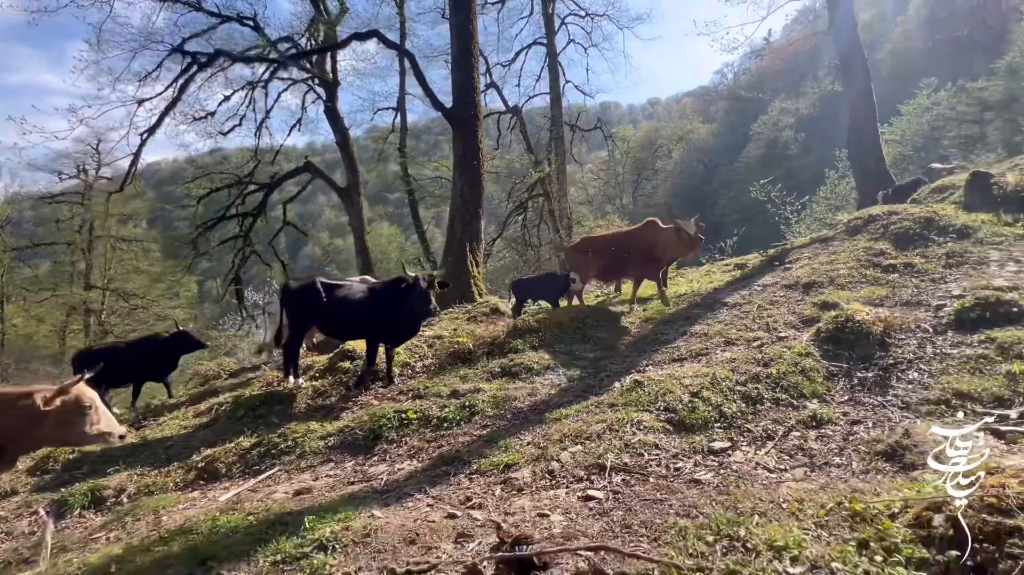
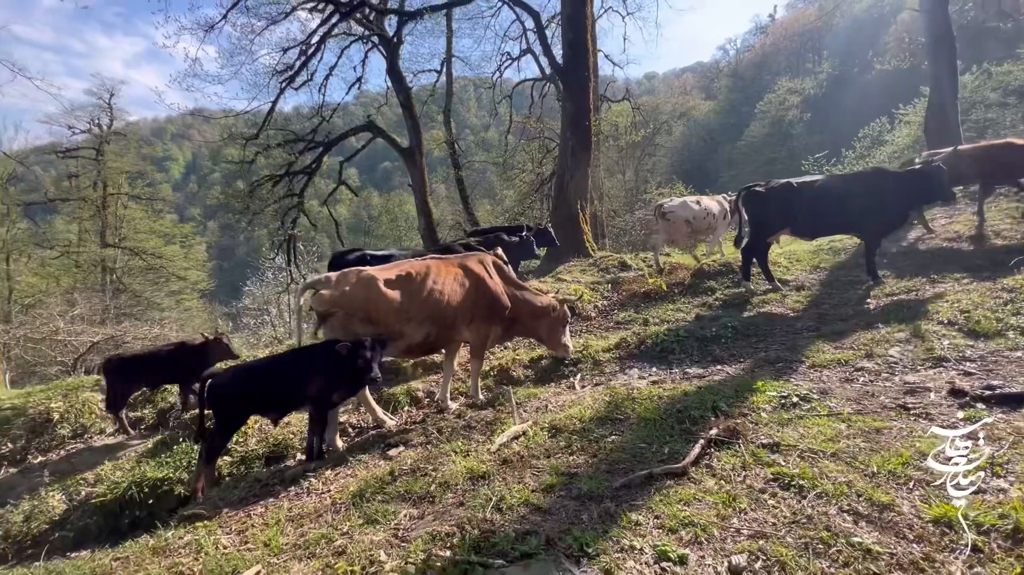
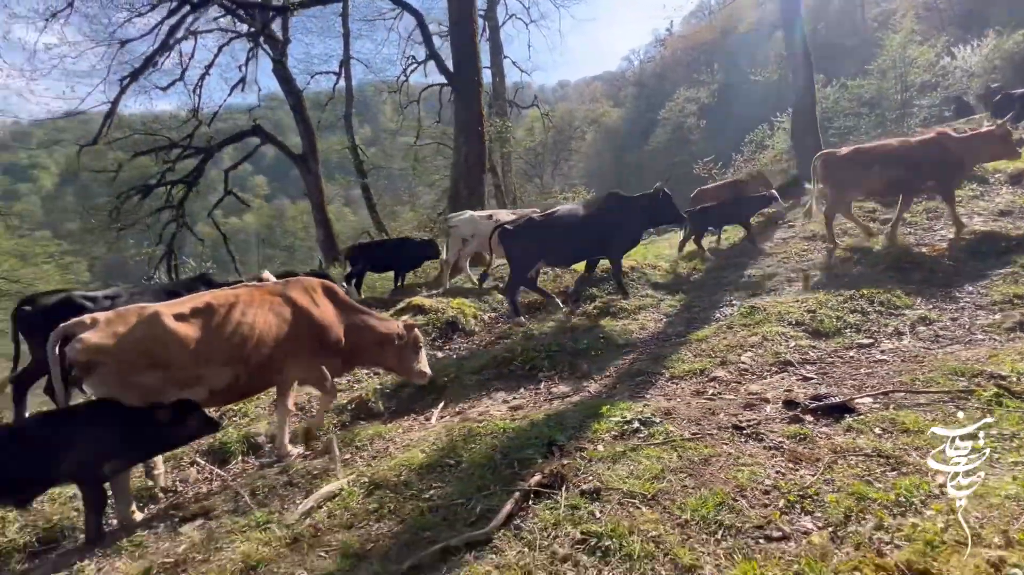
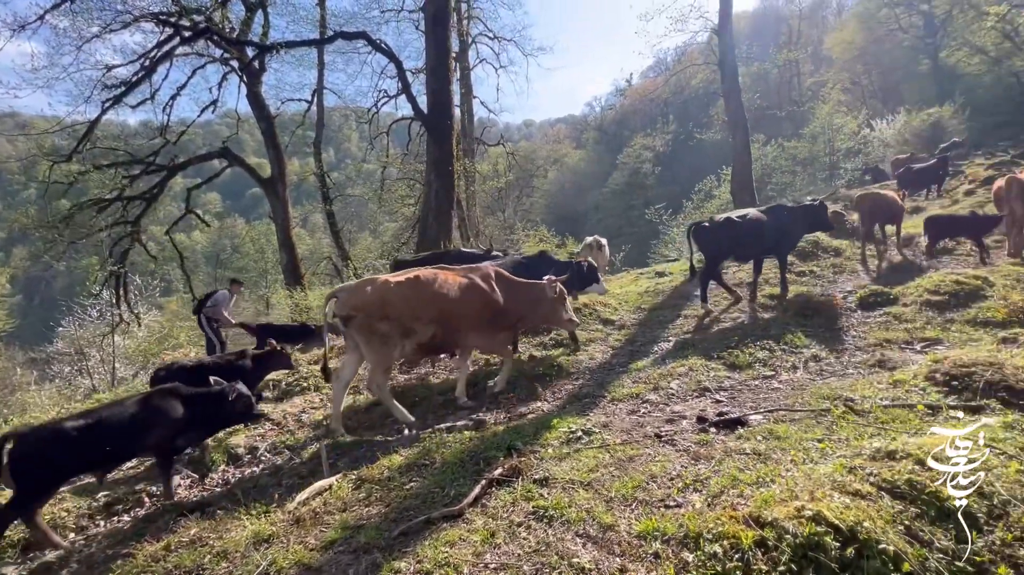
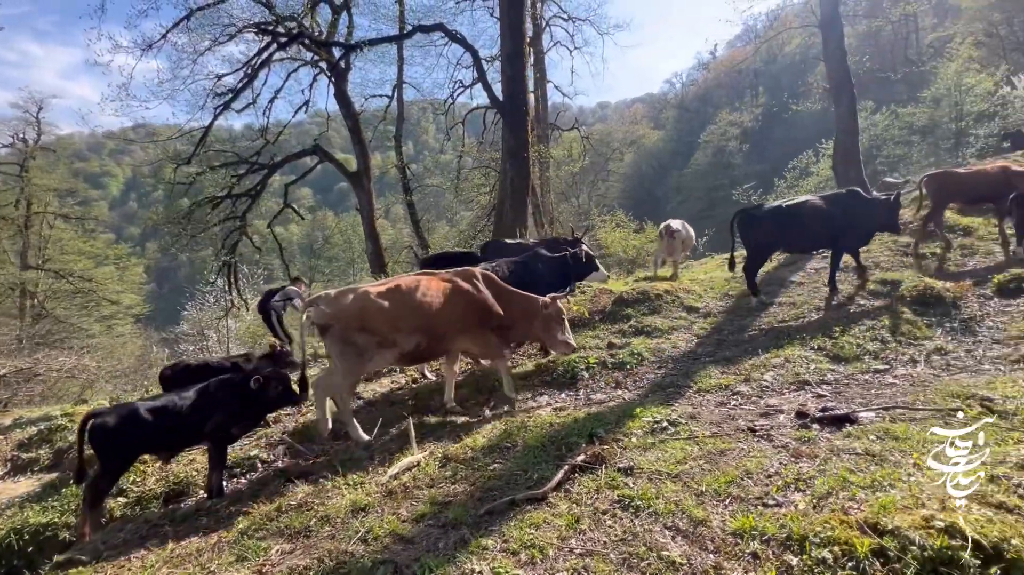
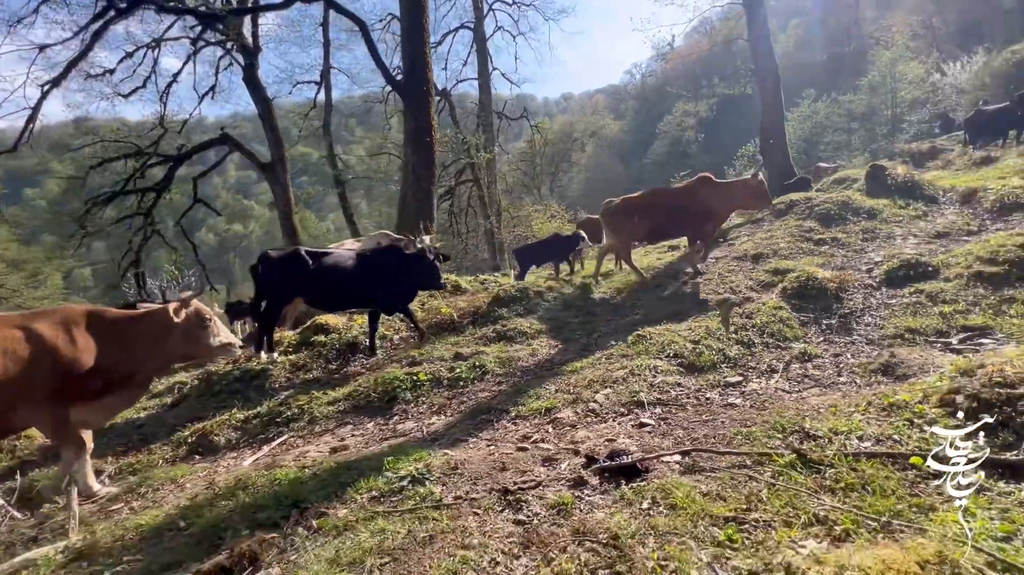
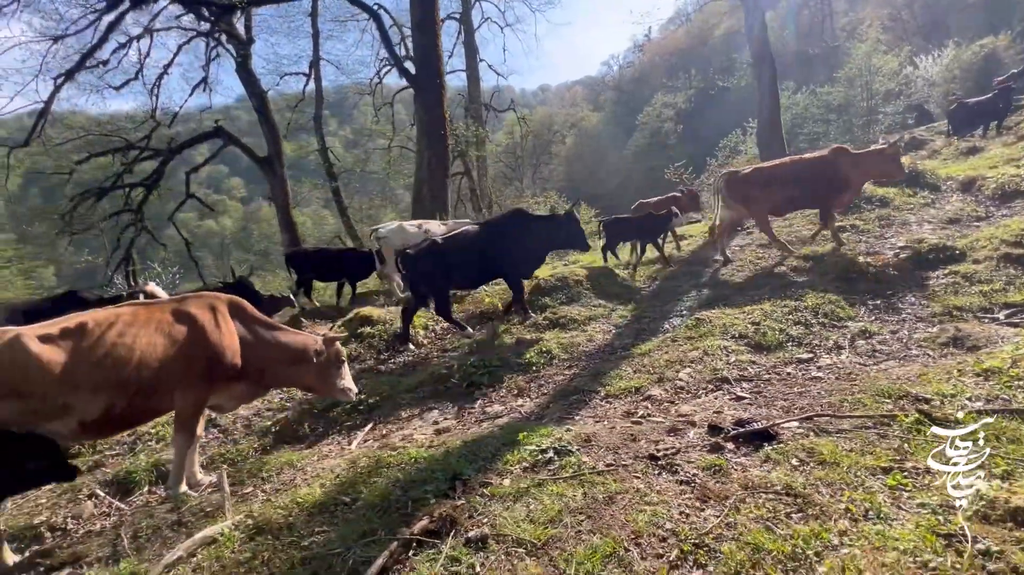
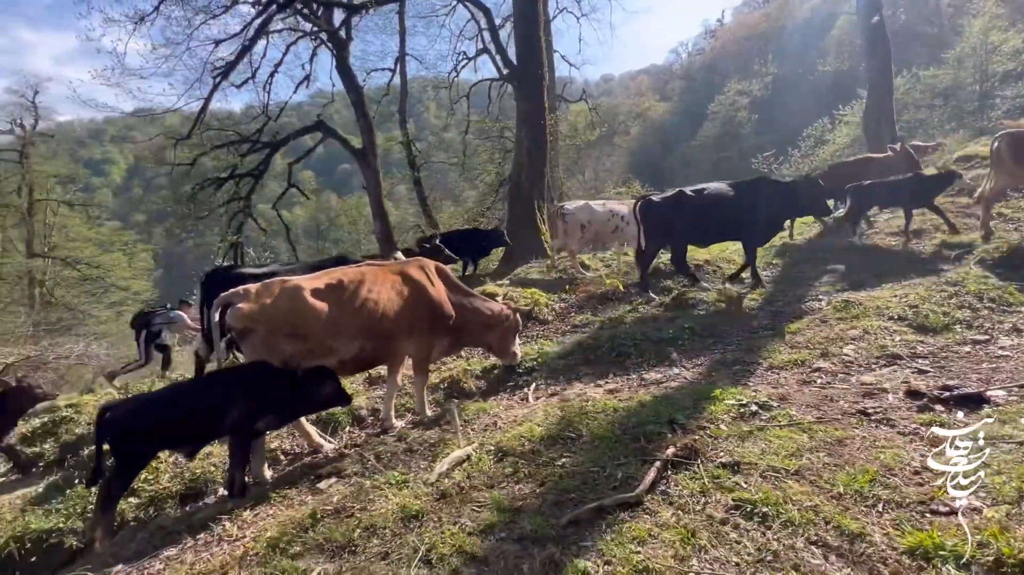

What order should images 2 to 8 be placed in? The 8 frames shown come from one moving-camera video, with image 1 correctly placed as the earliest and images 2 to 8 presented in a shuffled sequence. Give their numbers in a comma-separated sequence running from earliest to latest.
6, 7, 3, 8, 2, 5, 4
